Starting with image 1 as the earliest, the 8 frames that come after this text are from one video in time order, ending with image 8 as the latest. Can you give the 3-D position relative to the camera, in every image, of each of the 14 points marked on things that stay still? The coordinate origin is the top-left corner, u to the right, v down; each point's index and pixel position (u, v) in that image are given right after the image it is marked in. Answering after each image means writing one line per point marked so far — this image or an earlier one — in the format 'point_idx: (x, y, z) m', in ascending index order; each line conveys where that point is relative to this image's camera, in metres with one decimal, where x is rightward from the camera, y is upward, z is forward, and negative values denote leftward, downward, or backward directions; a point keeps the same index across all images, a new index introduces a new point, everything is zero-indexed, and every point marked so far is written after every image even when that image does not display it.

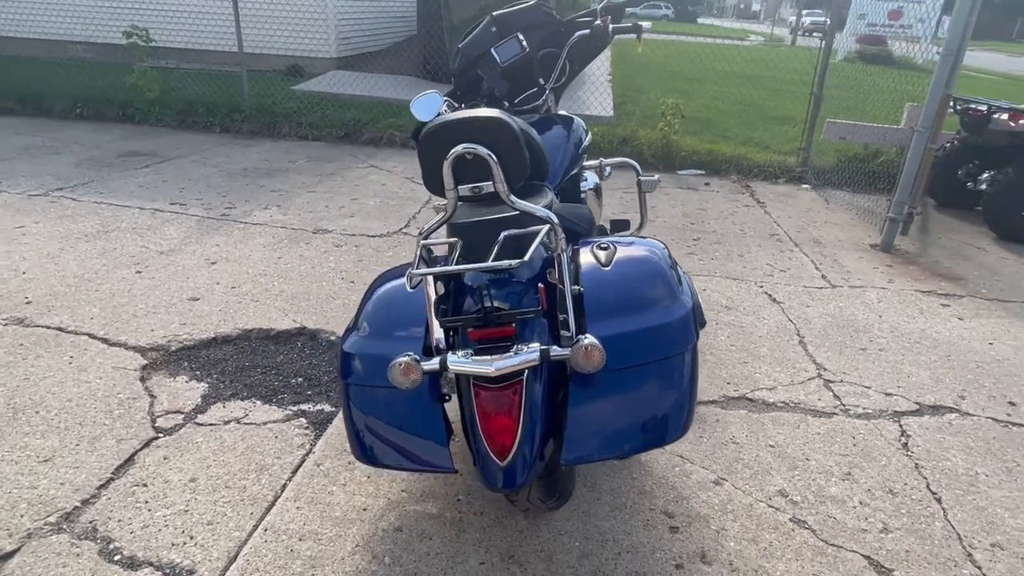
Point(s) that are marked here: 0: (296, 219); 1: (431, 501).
0: (-1.8, +0.6, +5.1) m
1: (-0.3, -0.8, +2.4) m
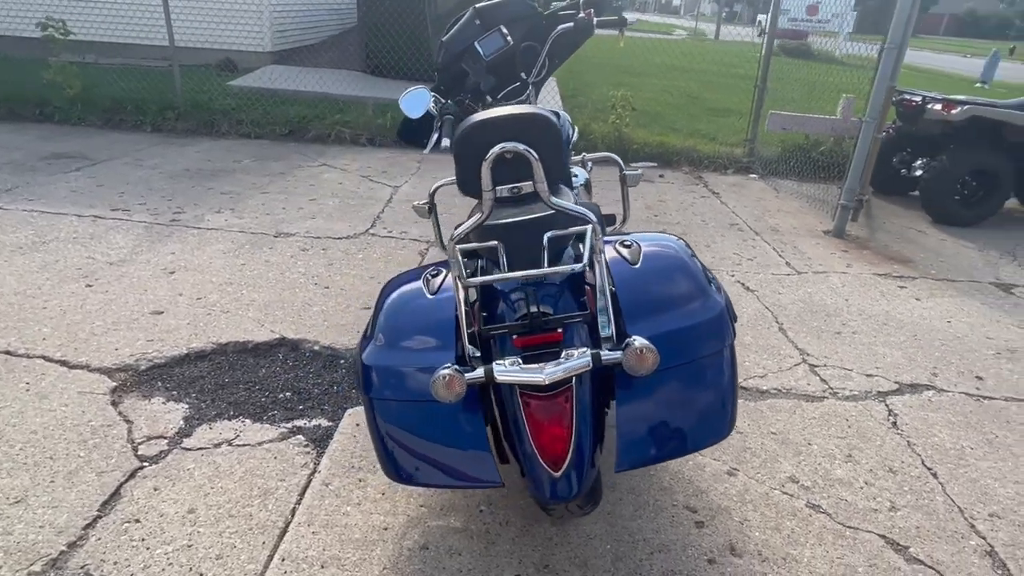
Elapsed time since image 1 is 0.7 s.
0: (-2.0, +0.5, +4.8) m
1: (-0.2, -0.8, +2.3) m
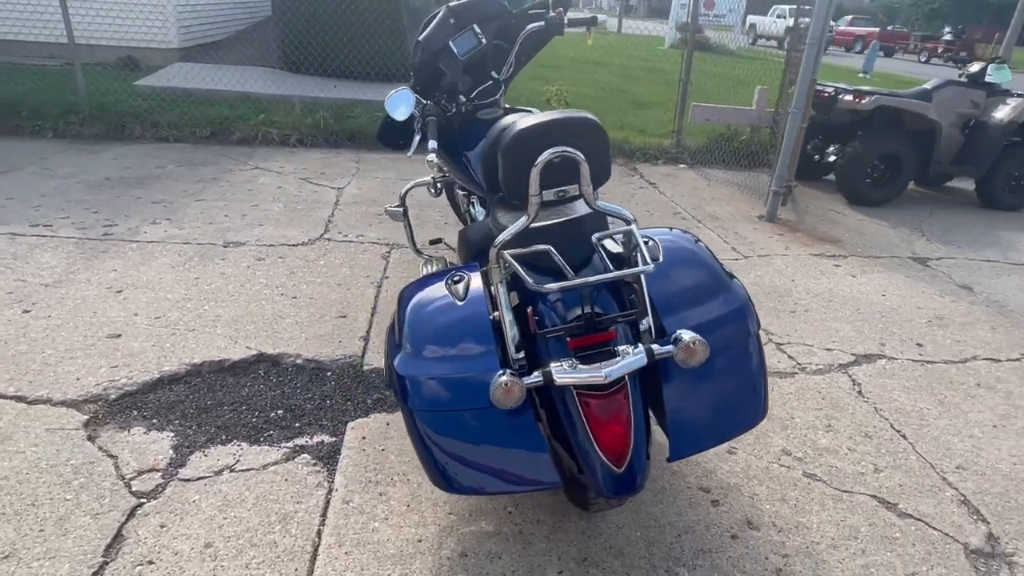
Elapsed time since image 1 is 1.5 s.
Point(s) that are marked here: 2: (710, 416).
0: (-2.3, +0.4, +4.6) m
1: (-0.1, -0.8, +2.3) m
2: (+0.6, -0.4, +1.9) m
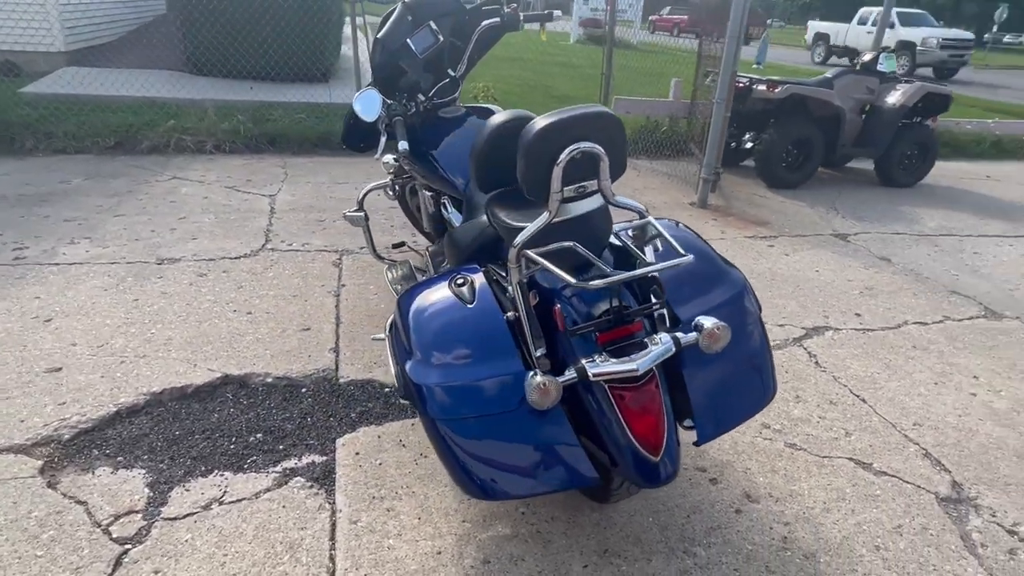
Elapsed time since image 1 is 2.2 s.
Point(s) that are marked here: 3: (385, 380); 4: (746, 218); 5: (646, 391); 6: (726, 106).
0: (-2.6, +0.3, +4.2) m
1: (-0.1, -0.8, +2.2) m
2: (+0.7, -0.3, +2.0) m
3: (-0.6, -0.4, +3.0) m
4: (+2.2, +0.7, +6.0) m
5: (+0.4, -0.3, +1.7) m
6: (+2.1, +1.8, +6.0) m
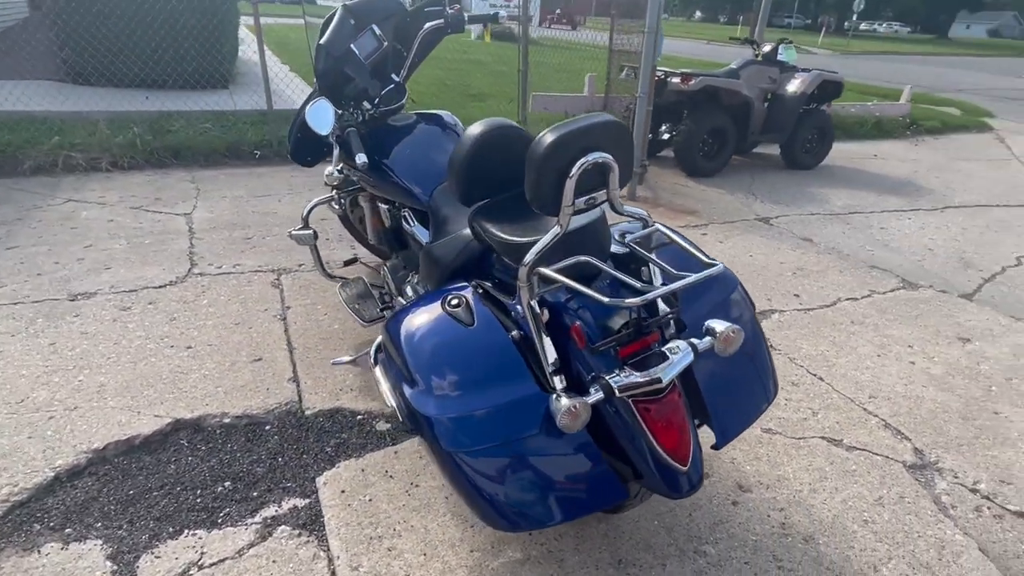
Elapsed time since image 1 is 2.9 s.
0: (-2.9, 0.0, +3.7) m
1: (0.0, -0.9, +2.1) m
2: (+0.7, -0.3, +2.0) m
3: (-0.7, -0.5, +2.8) m
4: (+1.6, +0.8, +6.1) m
5: (+0.4, -0.3, +1.7) m
6: (+1.3, +1.9, +6.2) m
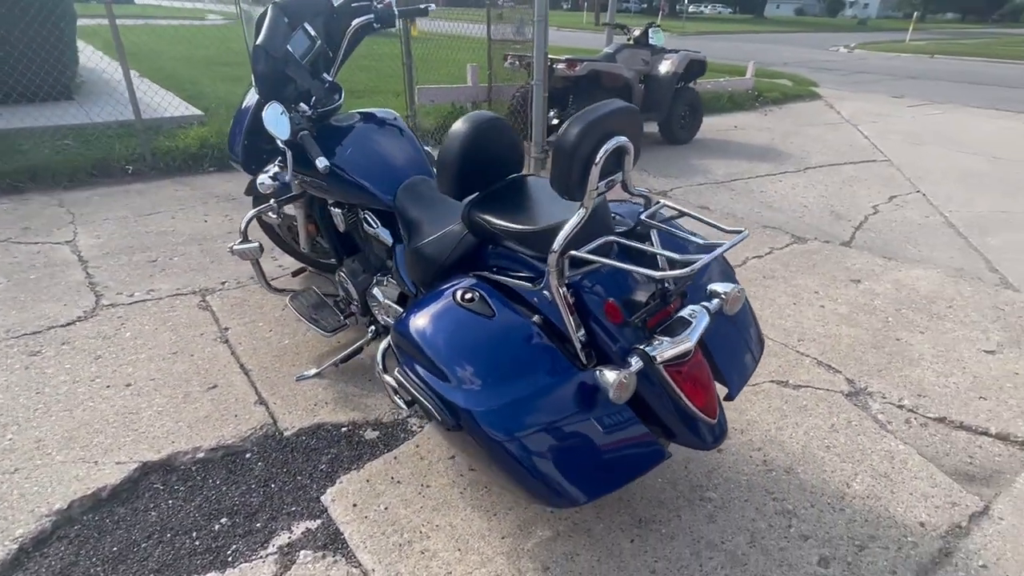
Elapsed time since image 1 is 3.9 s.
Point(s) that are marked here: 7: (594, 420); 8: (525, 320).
0: (-3.2, -0.3, +3.2) m
1: (+0.1, -0.9, +2.2) m
2: (+0.7, -0.2, +2.2) m
3: (-0.8, -0.6, +2.8) m
4: (+0.7, +1.0, +6.4) m
5: (+0.5, -0.2, +1.9) m
6: (+0.3, +2.1, +6.3) m
7: (+0.3, -0.4, +1.9) m
8: (+0.1, -0.1, +2.0) m
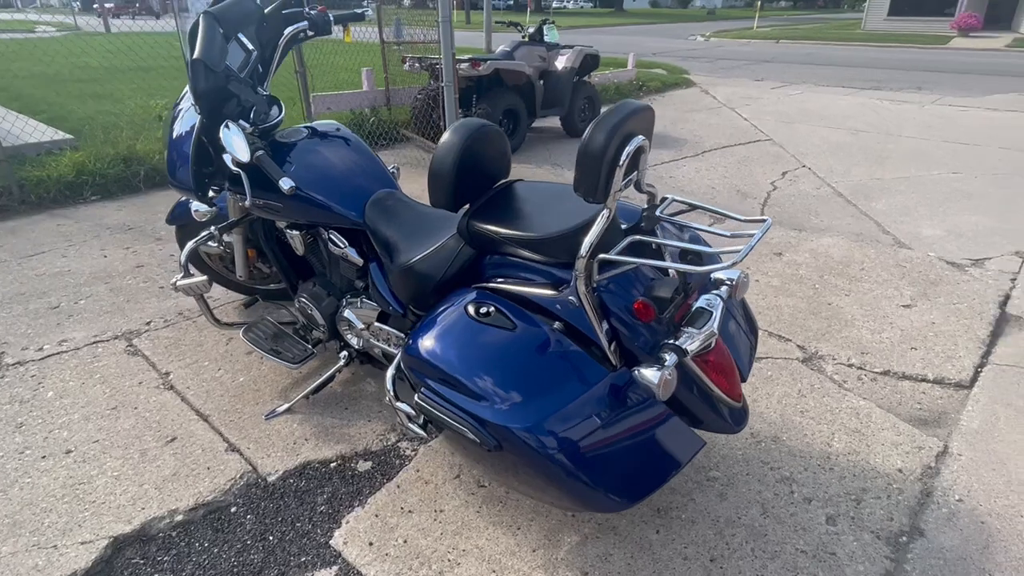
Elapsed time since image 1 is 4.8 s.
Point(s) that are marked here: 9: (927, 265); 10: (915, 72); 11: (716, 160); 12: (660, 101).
0: (-3.2, -0.7, +2.6) m
1: (+0.2, -0.9, +2.2) m
2: (+0.7, -0.2, +2.3) m
3: (-0.8, -0.7, +2.6) m
4: (-0.1, +1.0, +6.4) m
5: (+0.6, -0.2, +1.9) m
6: (-0.6, +2.0, +6.3) m
7: (+0.4, -0.4, +1.9) m
8: (+0.1, -0.1, +1.9) m
9: (+3.0, +0.2, +4.5) m
10: (+10.7, +5.7, +16.5) m
11: (+2.5, +1.5, +7.5) m
12: (+2.9, +3.7, +12.2) m
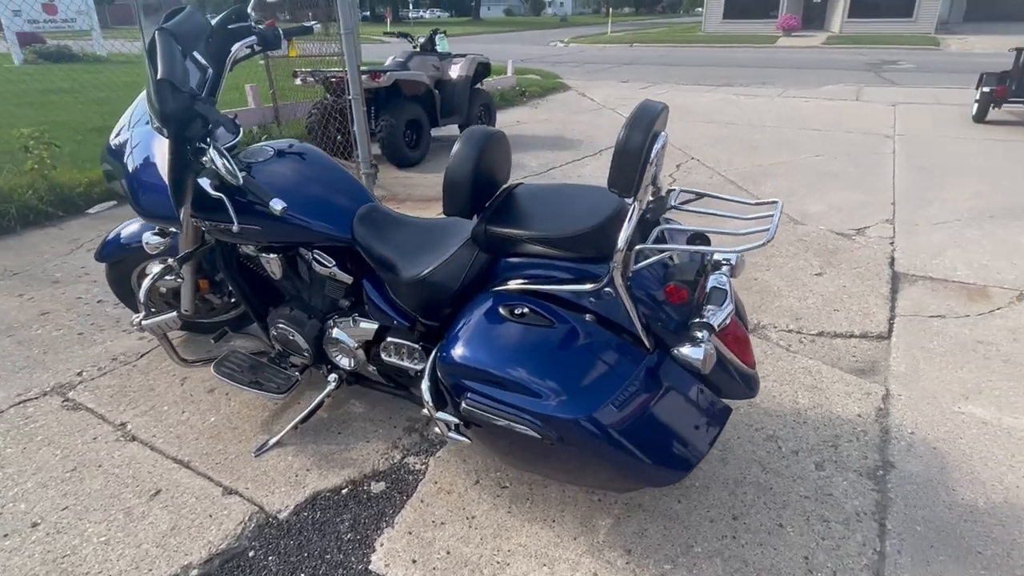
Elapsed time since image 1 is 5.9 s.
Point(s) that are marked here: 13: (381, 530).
0: (-3.1, -1.0, +2.0) m
1: (+0.3, -0.8, +2.3) m
2: (+0.8, -0.1, +2.5) m
3: (-0.7, -0.8, +2.5) m
4: (-0.9, +0.9, +6.4) m
5: (+0.7, -0.1, +2.1) m
6: (-1.5, +1.9, +6.2) m
7: (+0.5, -0.3, +2.0) m
8: (+0.2, -0.1, +2.0) m
9: (+2.5, +0.4, +5.1) m
10: (+7.3, +6.4, +18.3) m
11: (+1.3, +1.7, +8.0) m
12: (+0.7, +3.7, +12.6) m
13: (-0.5, -0.9, +2.3) m
